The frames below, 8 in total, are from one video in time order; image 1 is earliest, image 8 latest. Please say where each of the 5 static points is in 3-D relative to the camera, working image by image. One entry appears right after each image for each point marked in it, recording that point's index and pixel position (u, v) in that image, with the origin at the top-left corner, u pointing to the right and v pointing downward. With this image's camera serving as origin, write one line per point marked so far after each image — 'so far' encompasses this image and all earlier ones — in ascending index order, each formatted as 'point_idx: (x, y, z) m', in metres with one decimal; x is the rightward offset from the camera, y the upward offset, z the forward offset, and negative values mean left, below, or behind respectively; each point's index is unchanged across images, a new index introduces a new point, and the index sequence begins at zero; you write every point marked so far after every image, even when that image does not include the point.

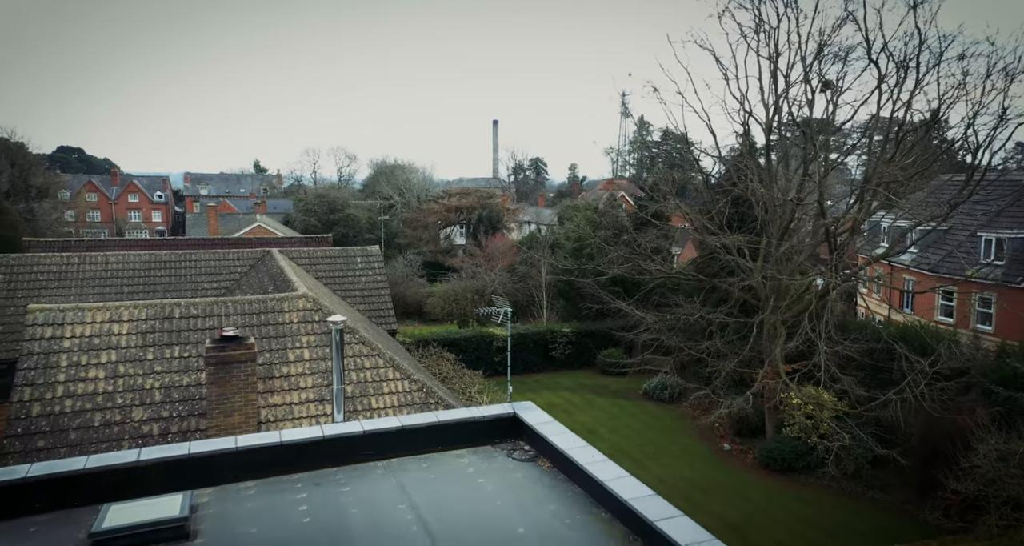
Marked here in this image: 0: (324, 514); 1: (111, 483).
0: (-1.7, -2.1, +6.6) m
1: (-3.6, -1.9, +6.6) m
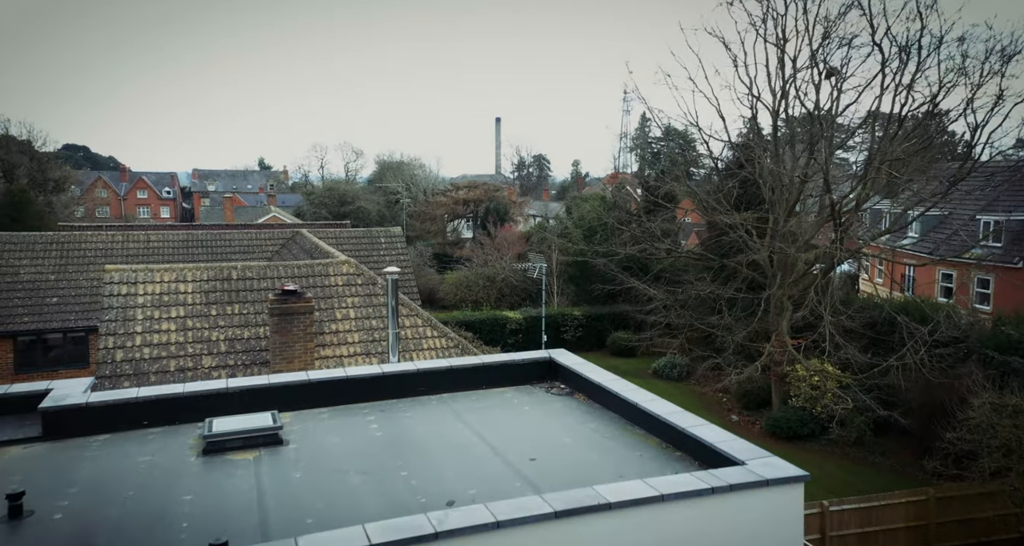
0: (-1.2, -1.6, +7.5) m
1: (-3.1, -1.3, +7.5) m
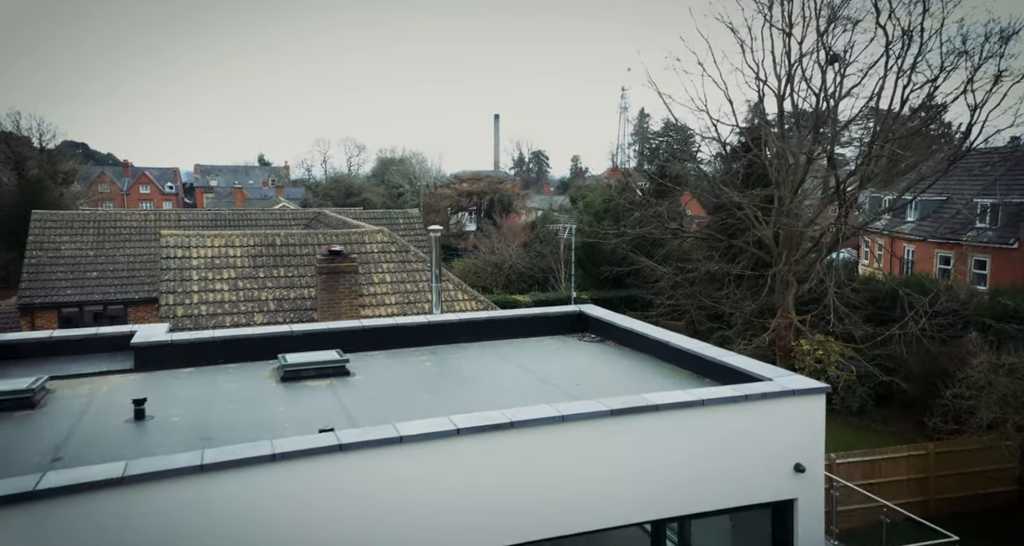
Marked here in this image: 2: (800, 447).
0: (-0.7, -1.1, +8.2) m
1: (-2.6, -0.8, +8.3) m
2: (+2.4, -1.4, +6.1) m
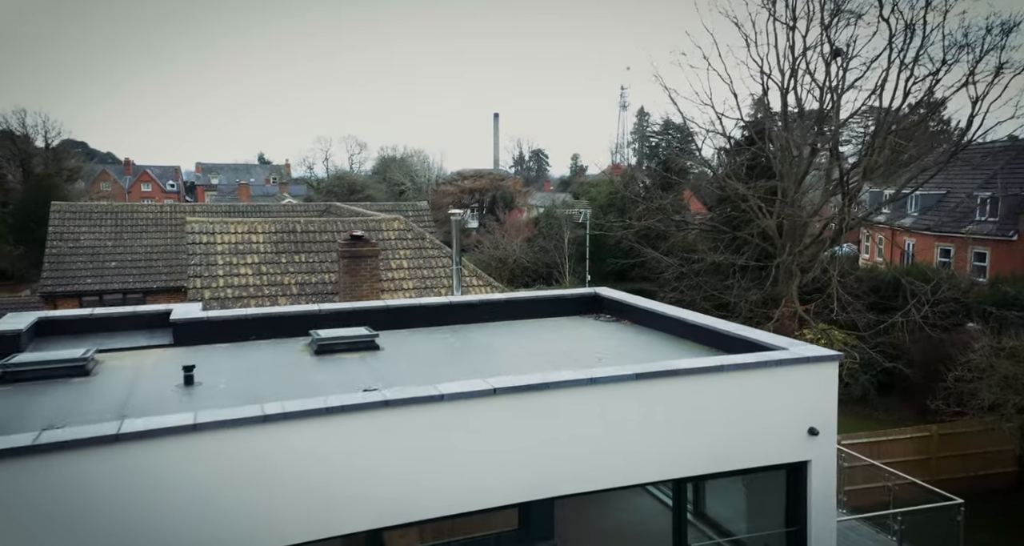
0: (-0.5, -0.8, +8.6) m
1: (-2.4, -0.6, +8.6) m
2: (+2.6, -1.2, +6.4) m
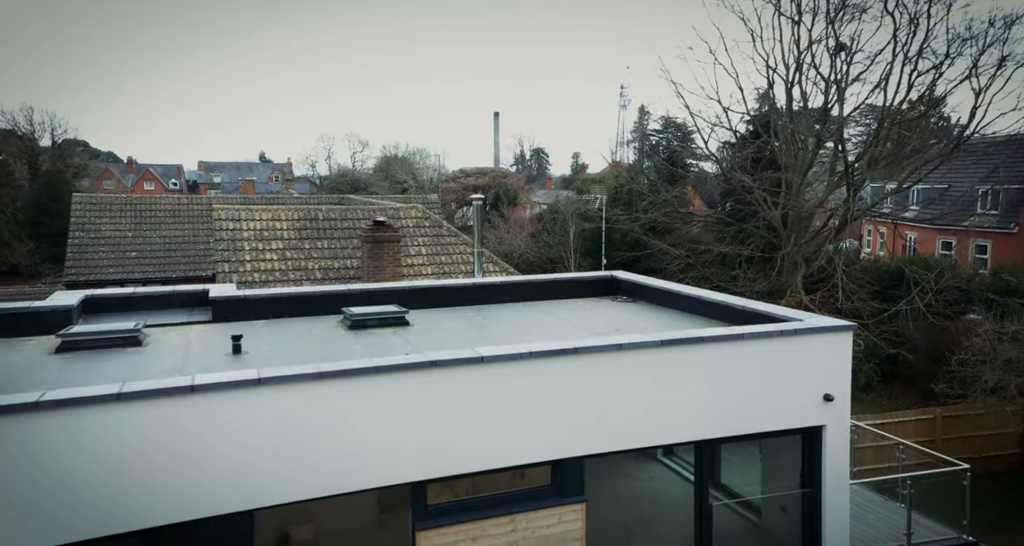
0: (-0.2, -0.6, +8.9) m
1: (-2.1, -0.3, +9.0) m
2: (+2.9, -1.0, +6.8) m
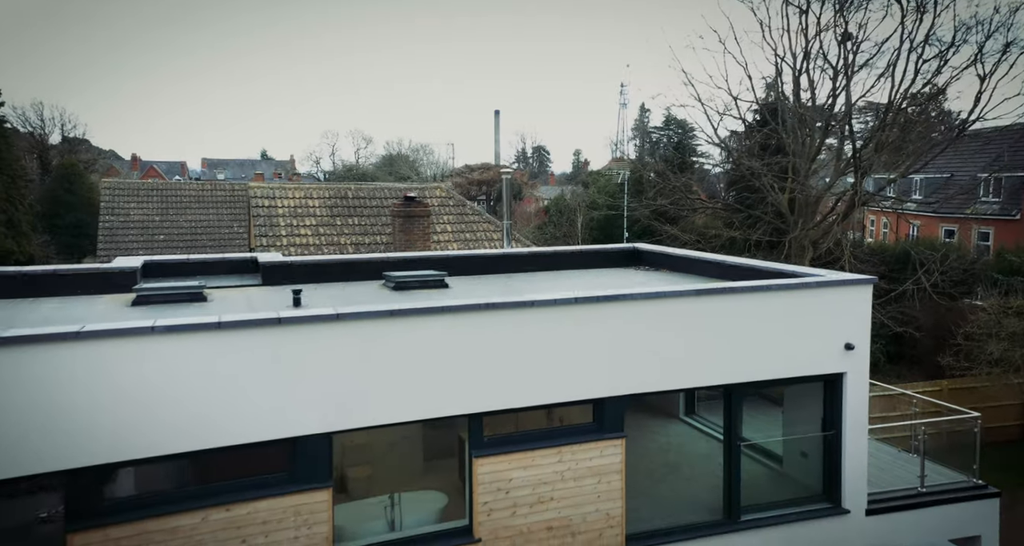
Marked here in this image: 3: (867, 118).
0: (+0.2, -0.2, +9.4) m
1: (-1.7, +0.1, +9.5) m
2: (+3.3, -0.5, +7.3) m
3: (+9.2, +4.0, +19.3) m
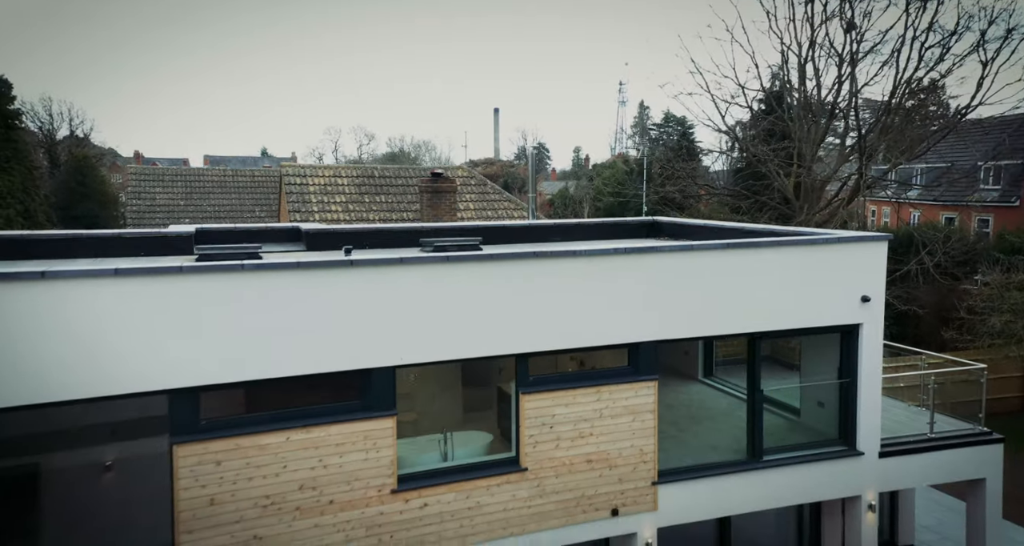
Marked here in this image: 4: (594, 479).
0: (+0.6, +0.3, +10.0) m
1: (-1.4, +0.5, +10.0) m
2: (+3.7, -0.1, +7.8) m
3: (+9.6, +4.5, +19.9) m
4: (+0.8, -1.9, +6.9) m
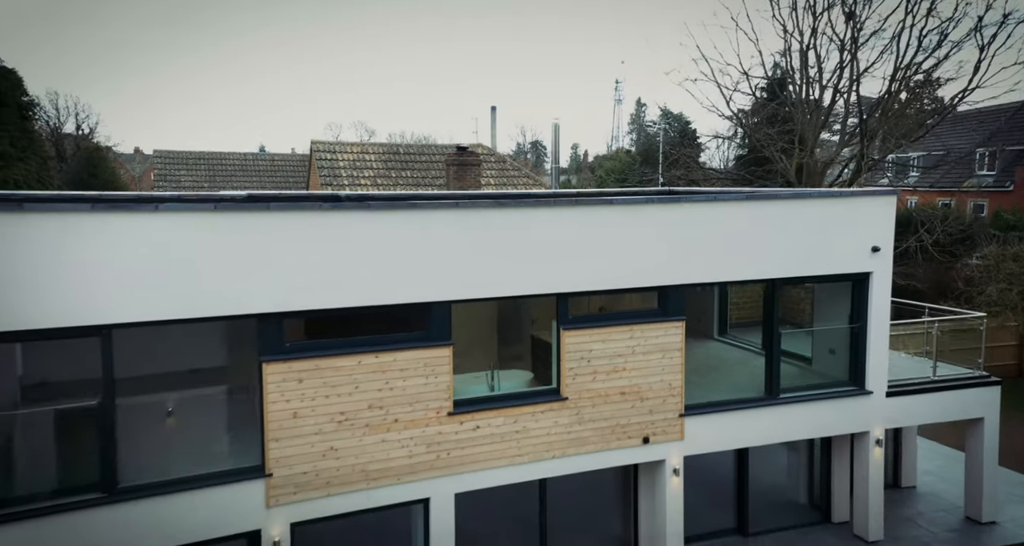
0: (+0.9, +0.8, +10.6) m
1: (-1.0, +1.0, +10.6) m
2: (+4.1, +0.4, +8.5) m
3: (+9.9, +5.1, +20.5) m
4: (+1.2, -1.4, +7.5) m
